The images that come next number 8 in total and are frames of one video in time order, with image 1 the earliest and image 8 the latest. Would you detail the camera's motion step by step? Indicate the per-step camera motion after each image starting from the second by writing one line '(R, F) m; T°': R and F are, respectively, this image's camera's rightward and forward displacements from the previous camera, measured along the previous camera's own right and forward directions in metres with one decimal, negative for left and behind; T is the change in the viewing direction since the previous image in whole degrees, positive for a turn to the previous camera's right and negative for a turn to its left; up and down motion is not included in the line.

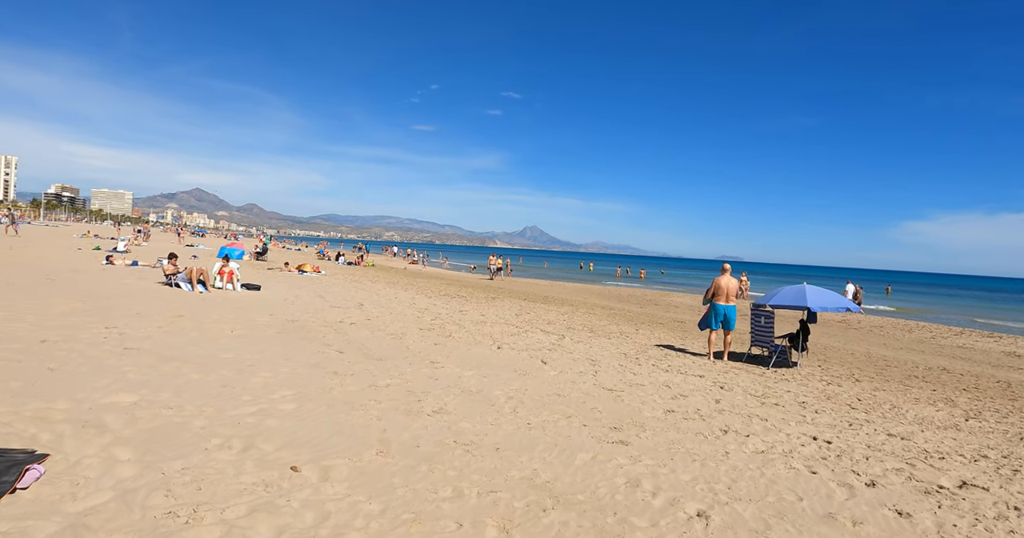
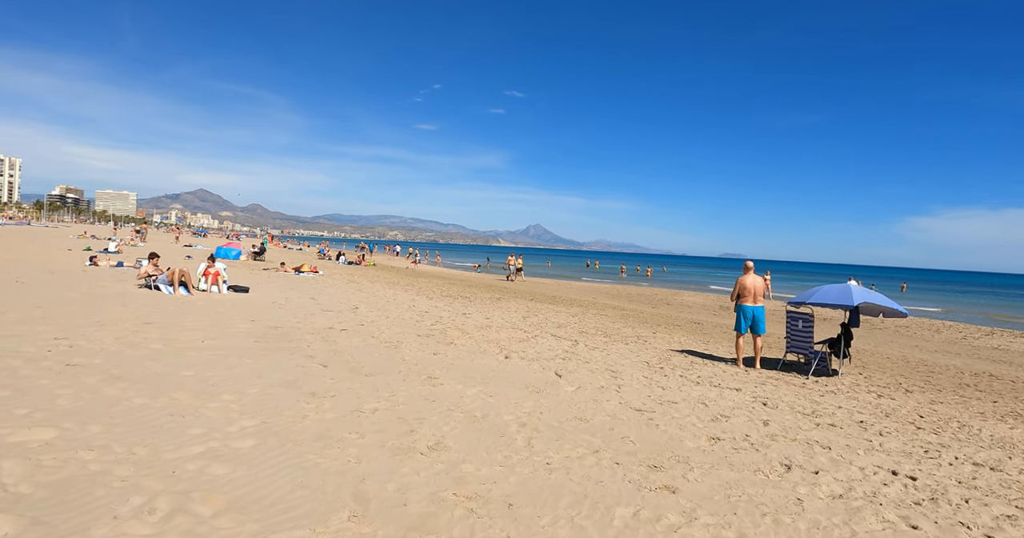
(-0.1, +1.1) m; -1°
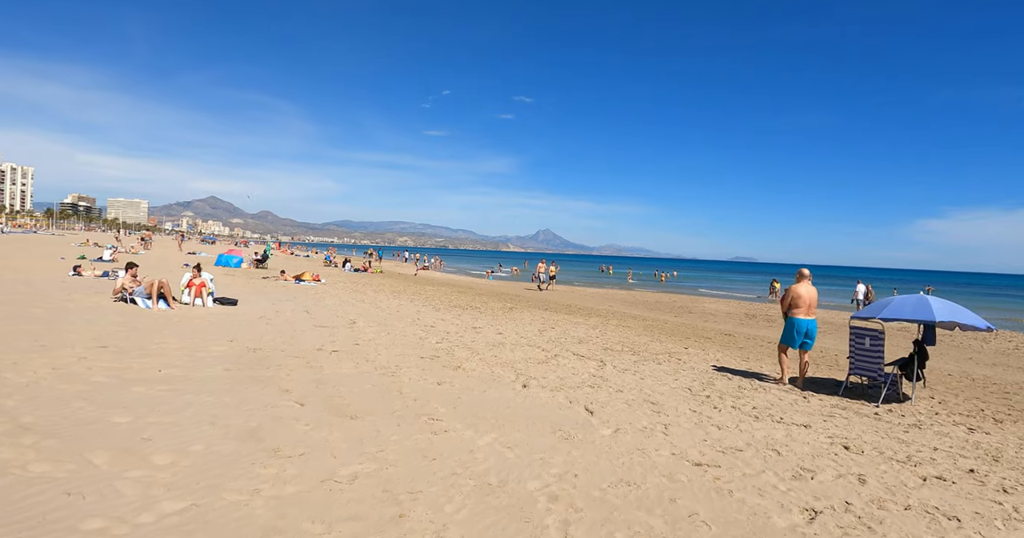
(-0.1, +1.4) m; -1°
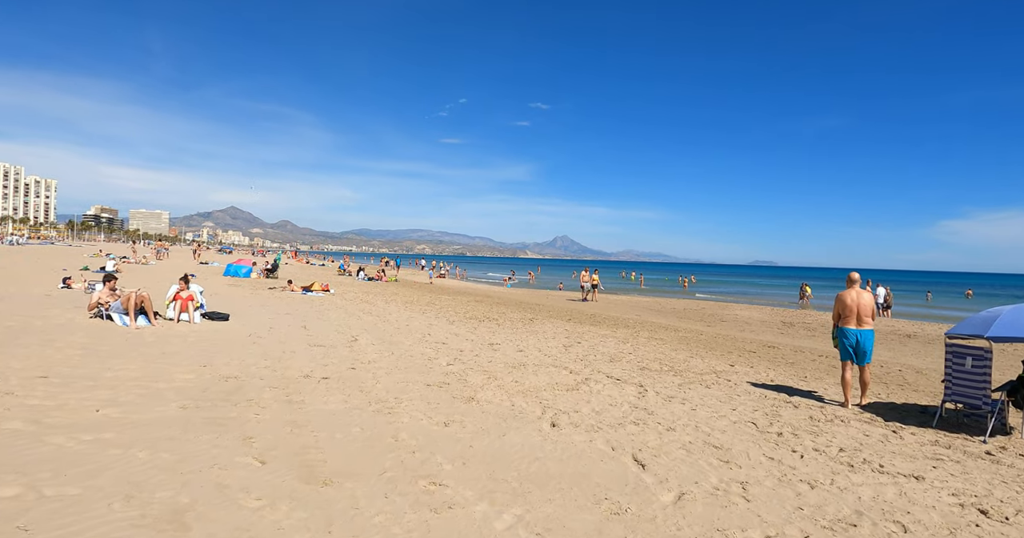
(-0.1, +1.4) m; -2°
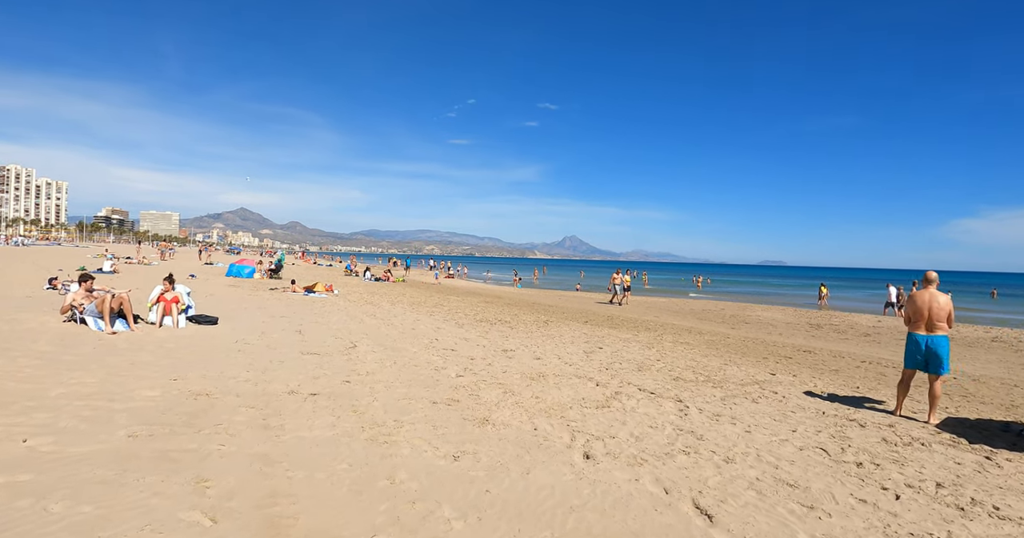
(-0.1, +1.1) m; -1°
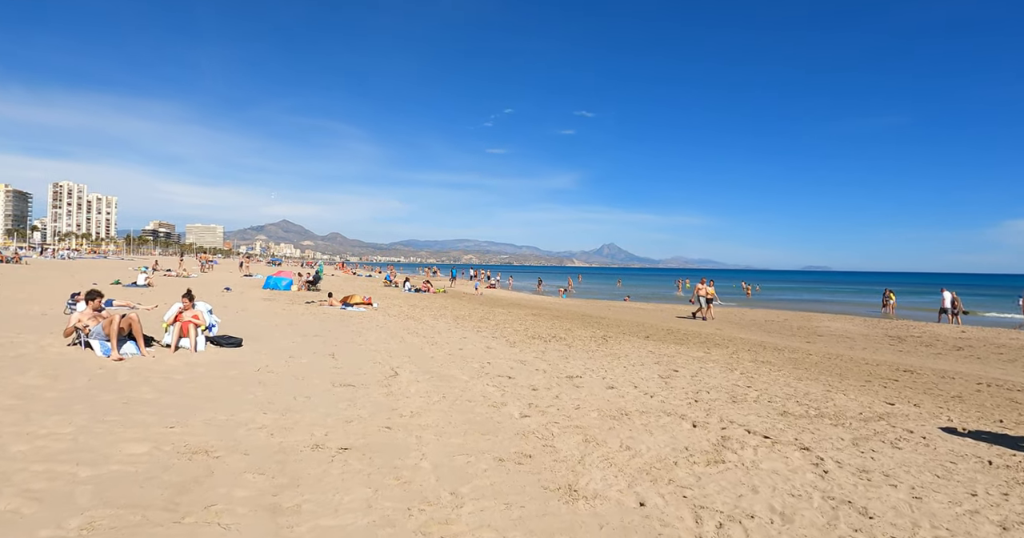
(-0.5, +1.4) m; -4°
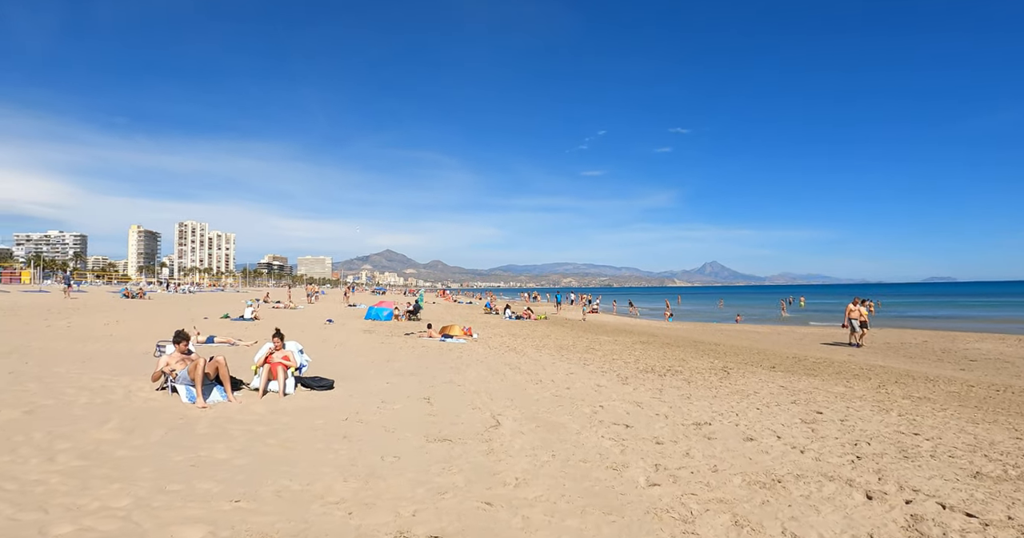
(-0.2, +1.0) m; -10°
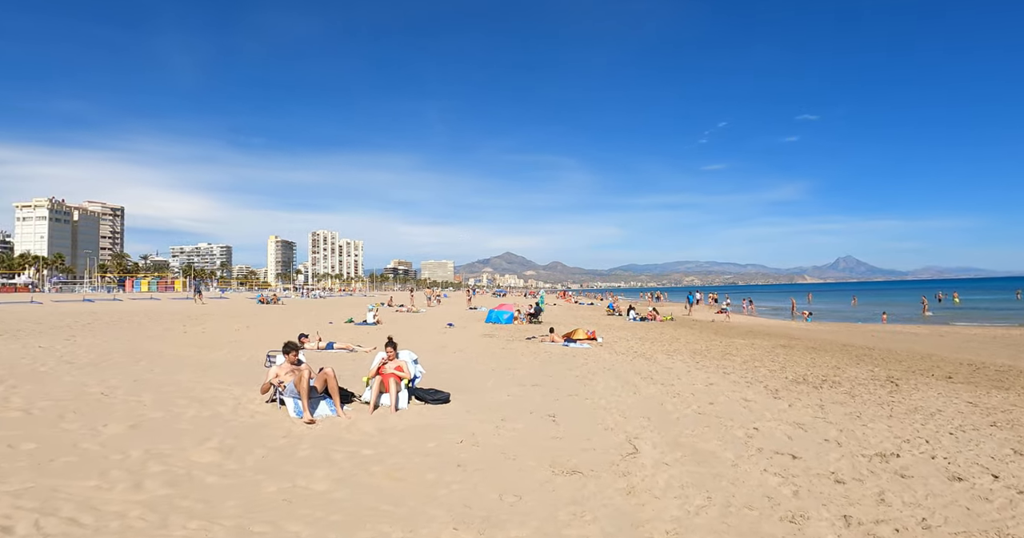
(-0.2, +1.0) m; -13°
